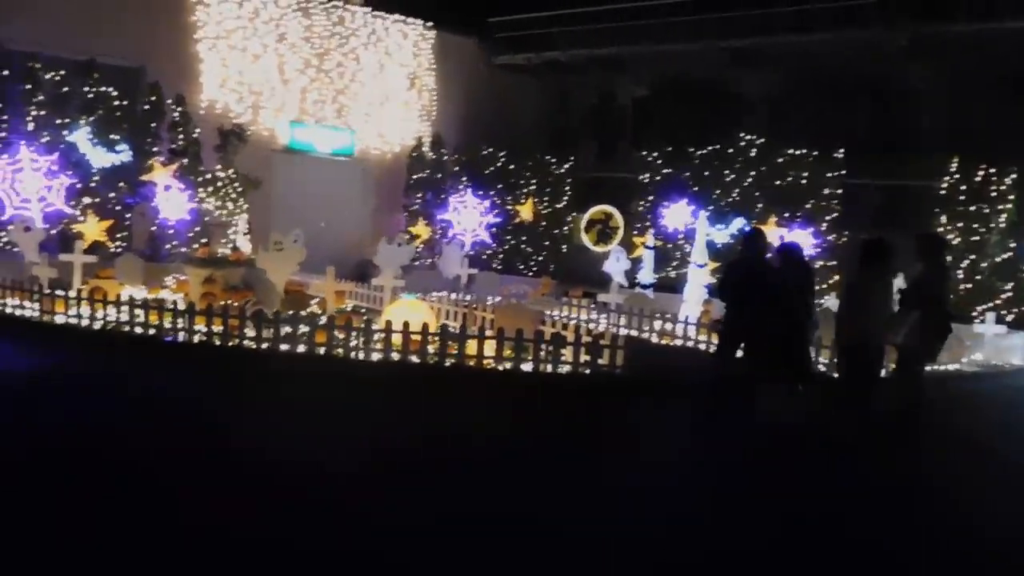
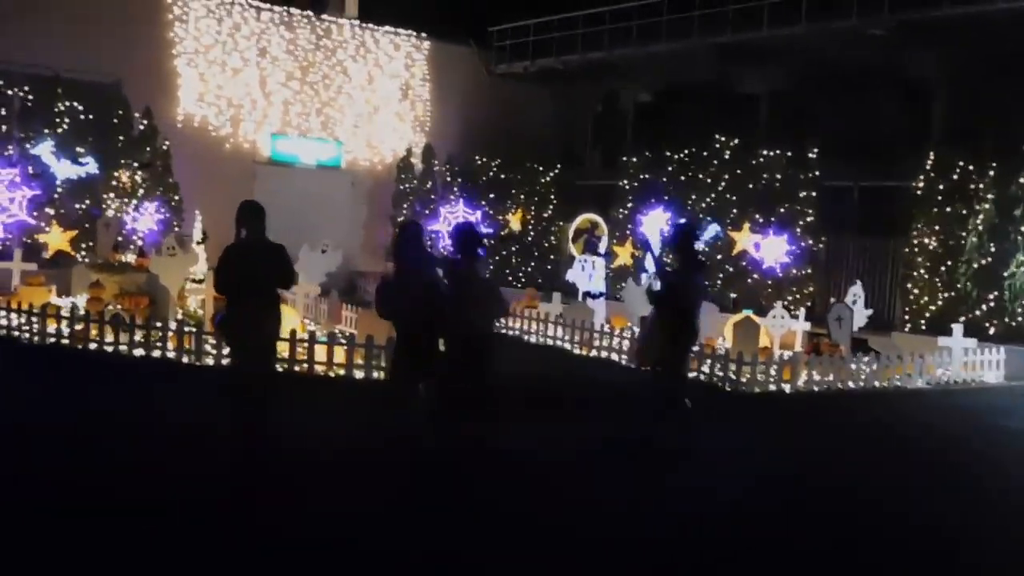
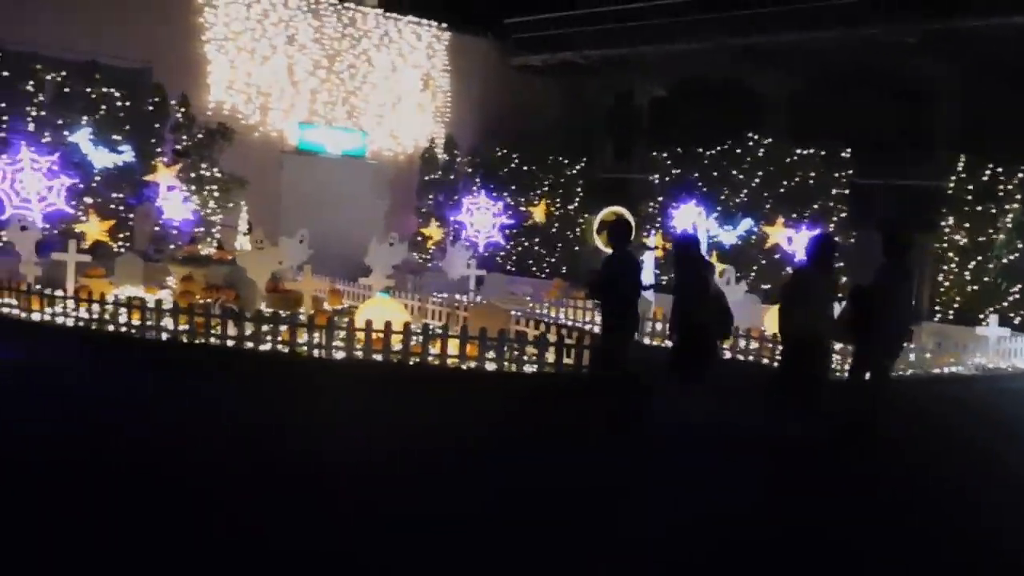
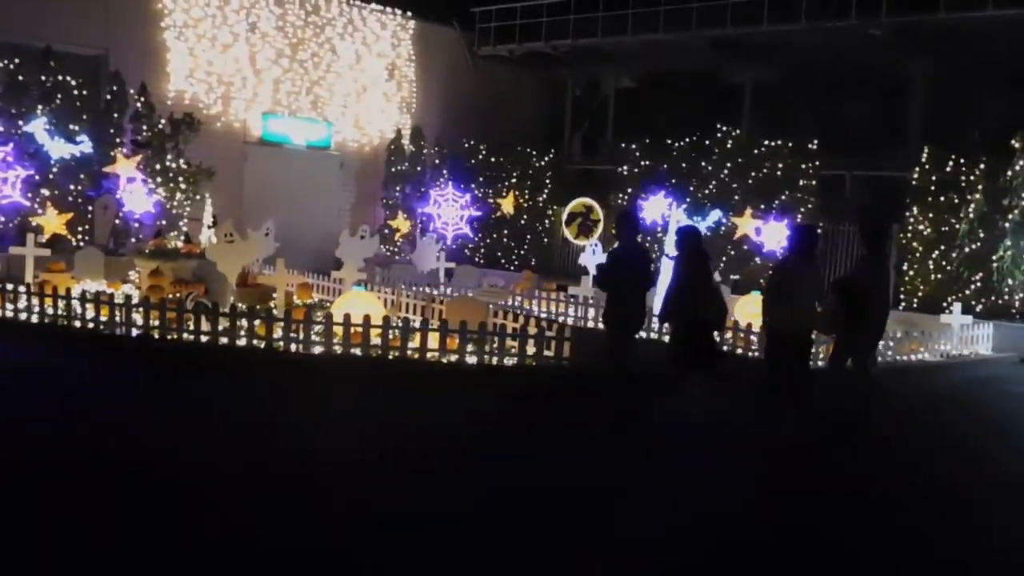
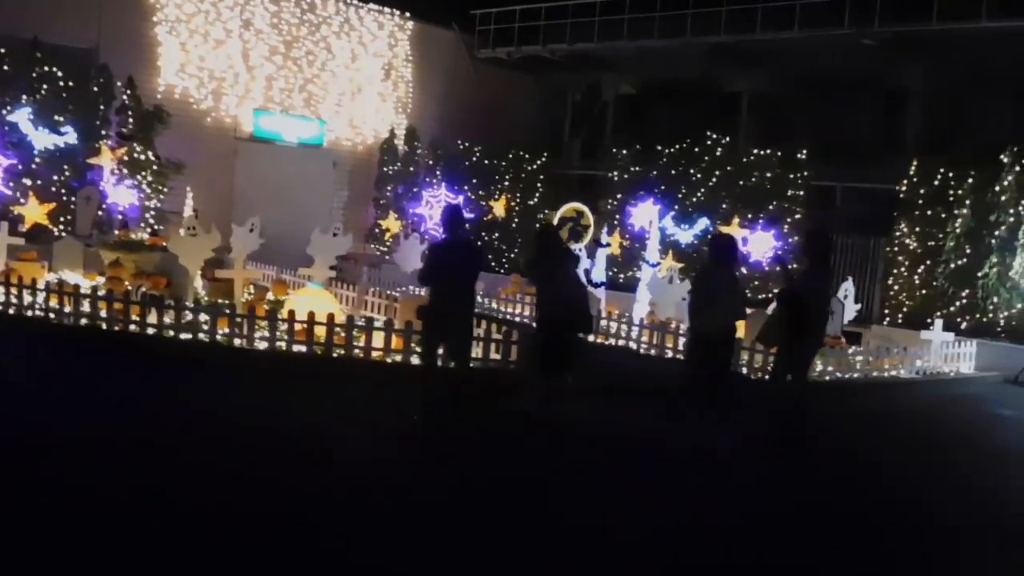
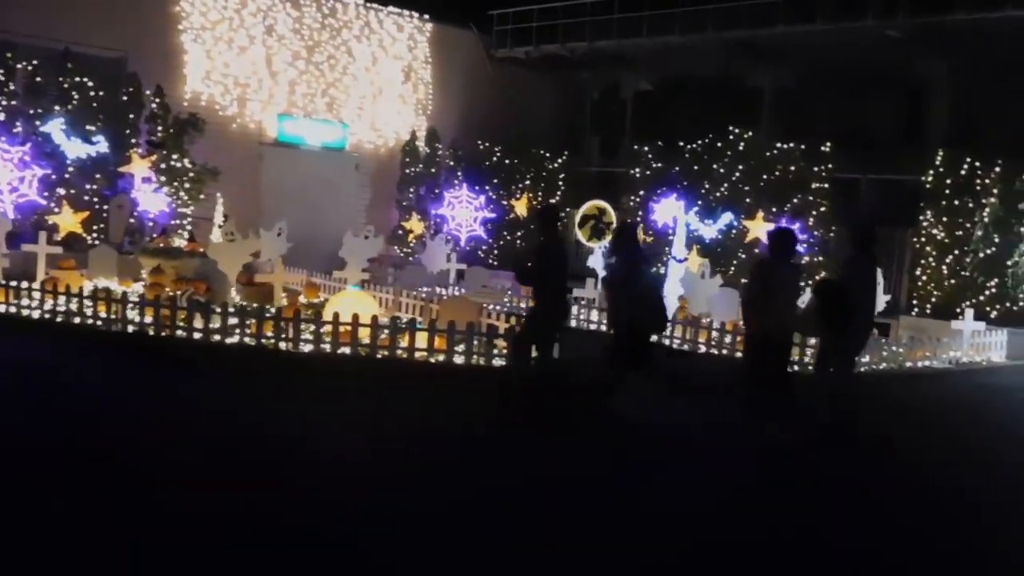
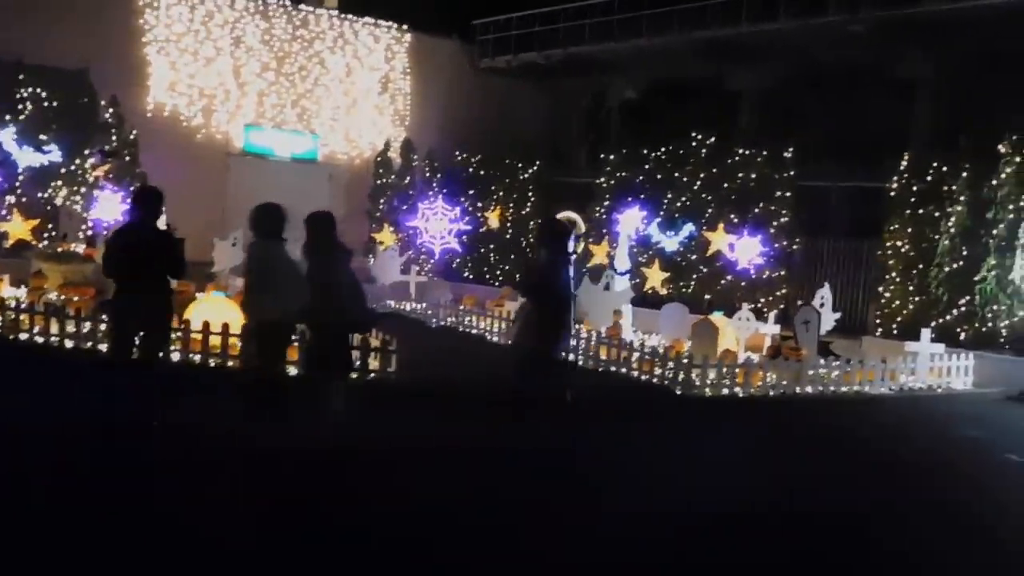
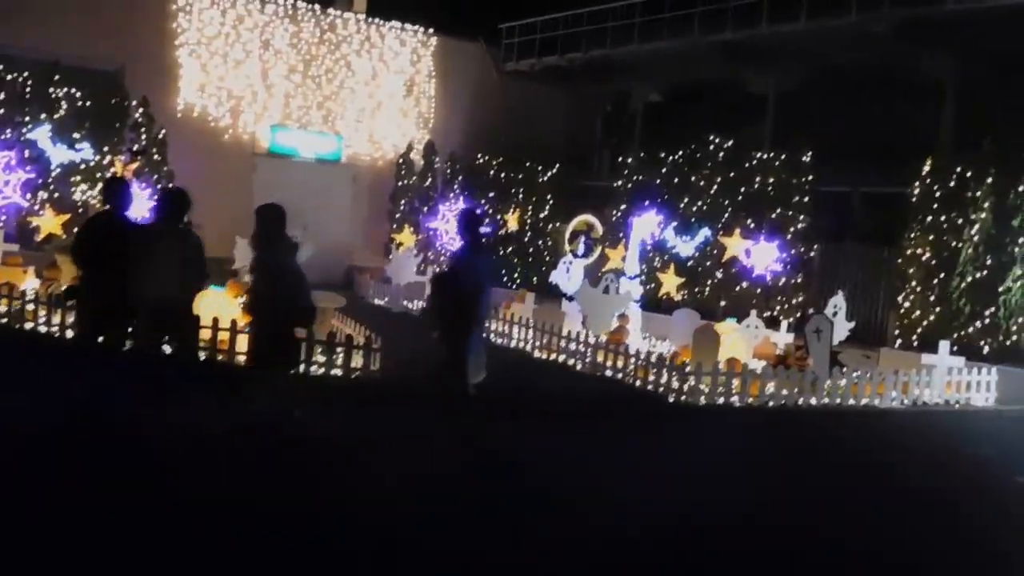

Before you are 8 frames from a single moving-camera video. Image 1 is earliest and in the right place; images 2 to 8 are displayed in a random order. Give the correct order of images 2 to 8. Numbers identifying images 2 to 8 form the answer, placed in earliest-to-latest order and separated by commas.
4, 3, 6, 5, 2, 7, 8
